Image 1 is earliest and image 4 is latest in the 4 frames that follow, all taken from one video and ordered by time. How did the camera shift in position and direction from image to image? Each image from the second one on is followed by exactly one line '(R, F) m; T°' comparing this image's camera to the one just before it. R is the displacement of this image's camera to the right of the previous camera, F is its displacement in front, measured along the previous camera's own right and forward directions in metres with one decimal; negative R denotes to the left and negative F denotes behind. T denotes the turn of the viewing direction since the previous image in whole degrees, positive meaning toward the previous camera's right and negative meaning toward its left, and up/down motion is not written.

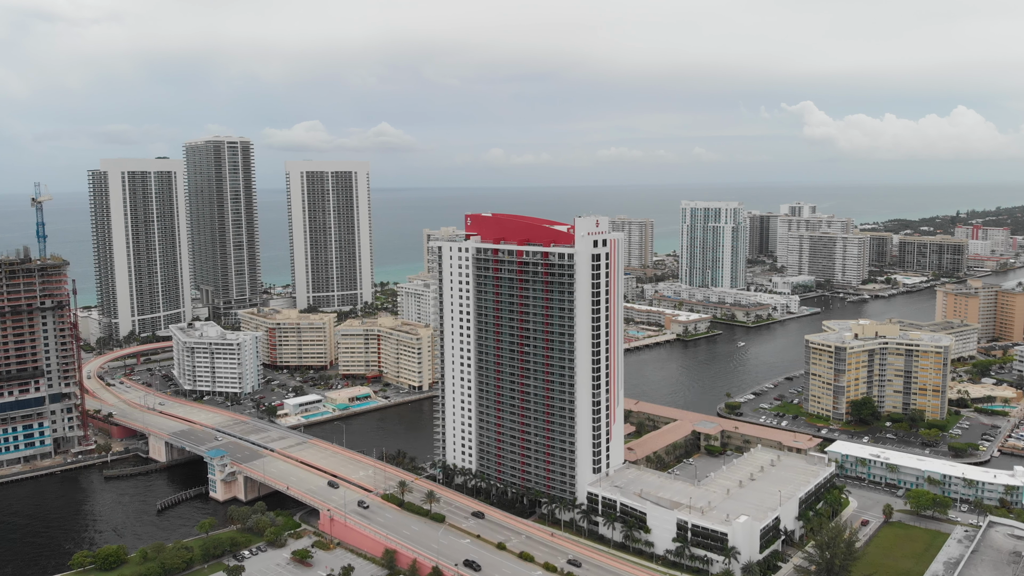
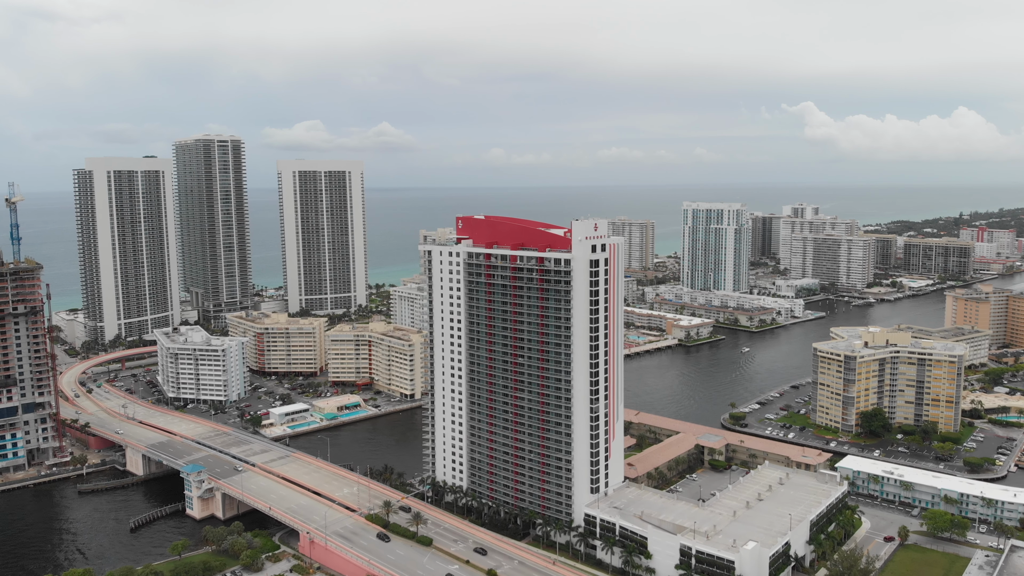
(+0.6, +3.8) m; 0°
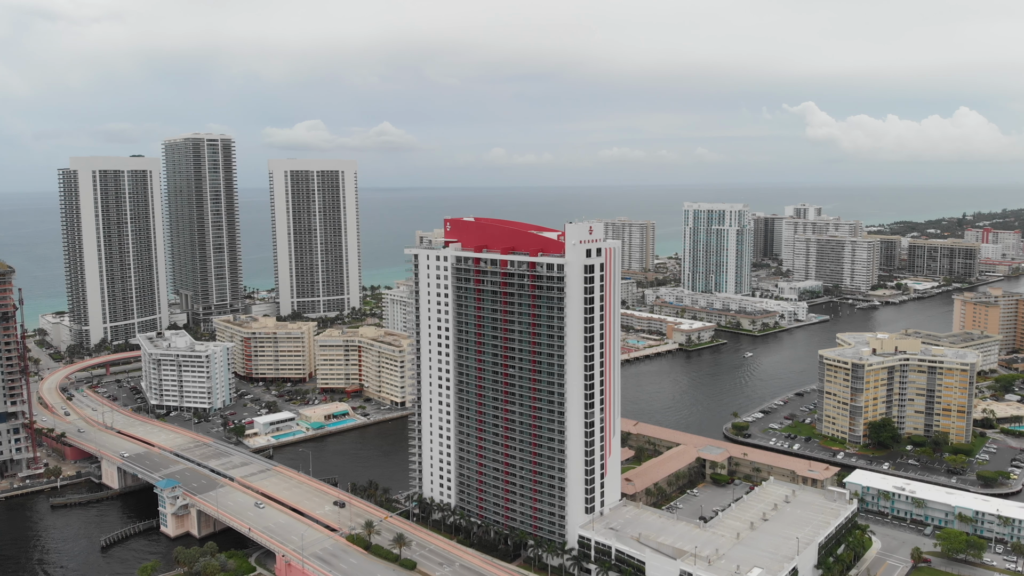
(+0.9, +3.5) m; 0°
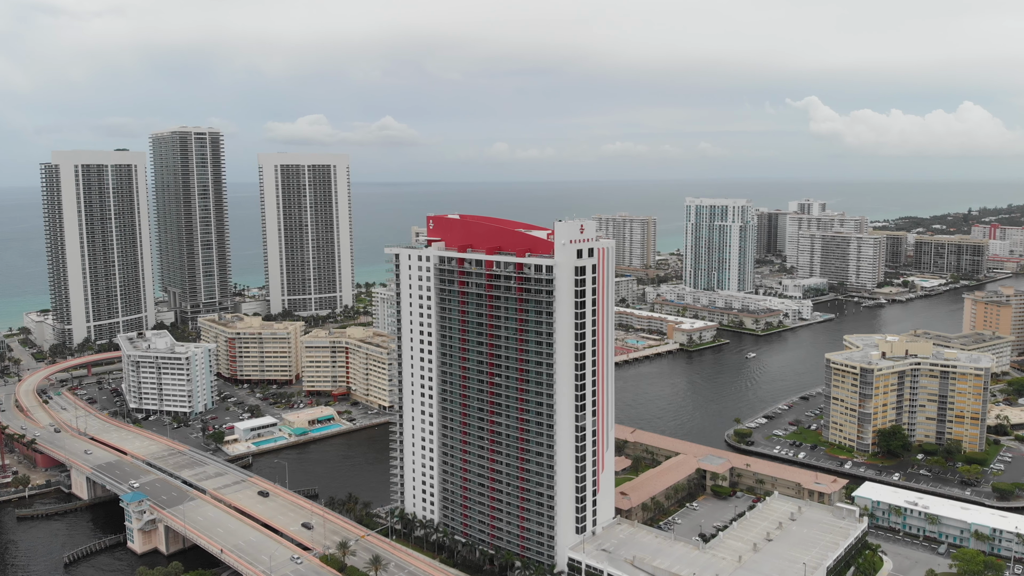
(+1.2, +4.0) m; 0°
